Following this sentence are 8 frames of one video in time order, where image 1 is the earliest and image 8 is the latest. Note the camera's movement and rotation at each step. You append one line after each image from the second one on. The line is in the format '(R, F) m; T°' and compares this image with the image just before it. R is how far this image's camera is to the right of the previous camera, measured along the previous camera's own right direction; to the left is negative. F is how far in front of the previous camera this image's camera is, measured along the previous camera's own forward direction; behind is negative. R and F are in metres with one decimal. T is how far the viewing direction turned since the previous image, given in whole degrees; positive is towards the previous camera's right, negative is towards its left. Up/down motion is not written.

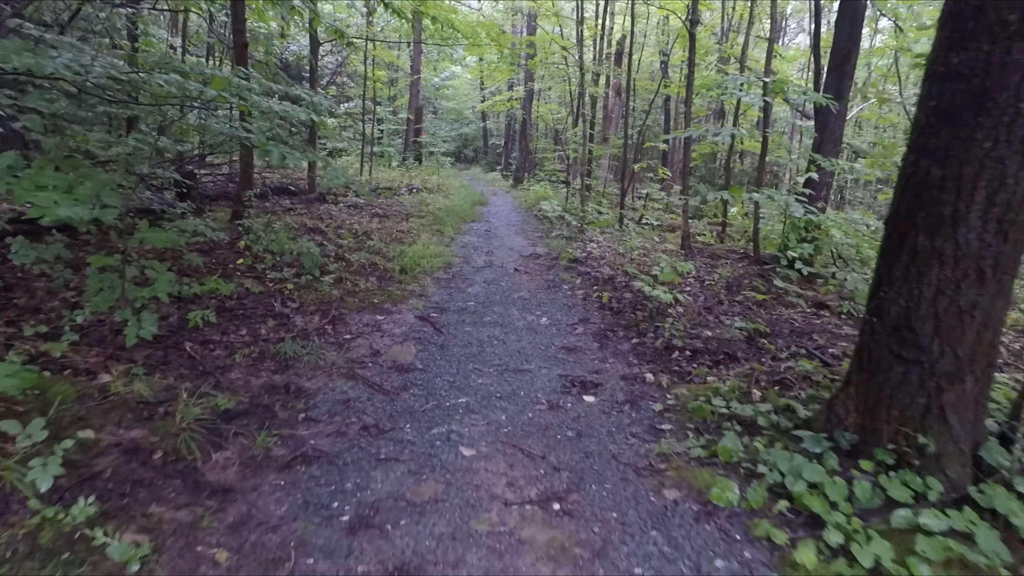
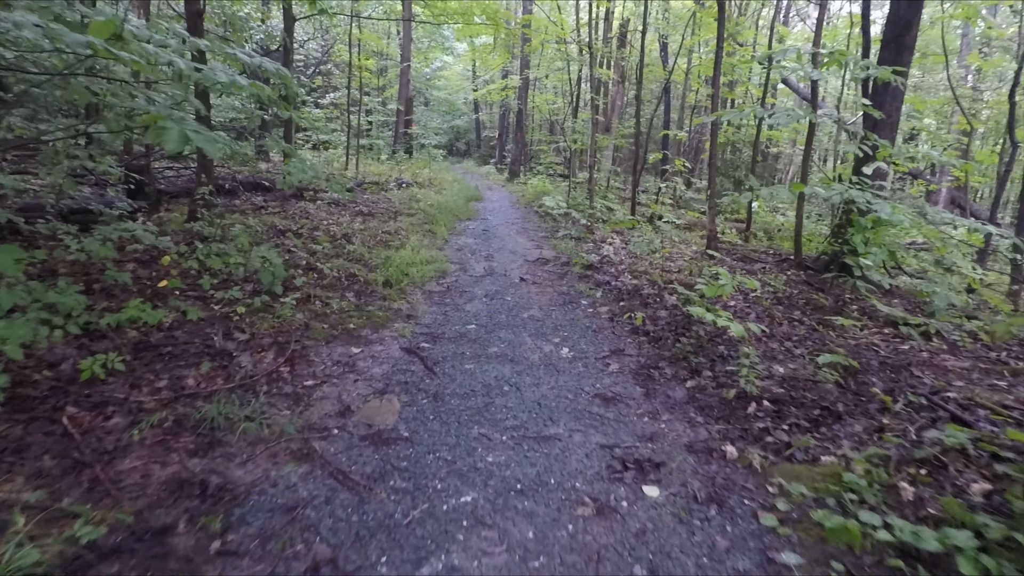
(-0.2, +1.4) m; +1°
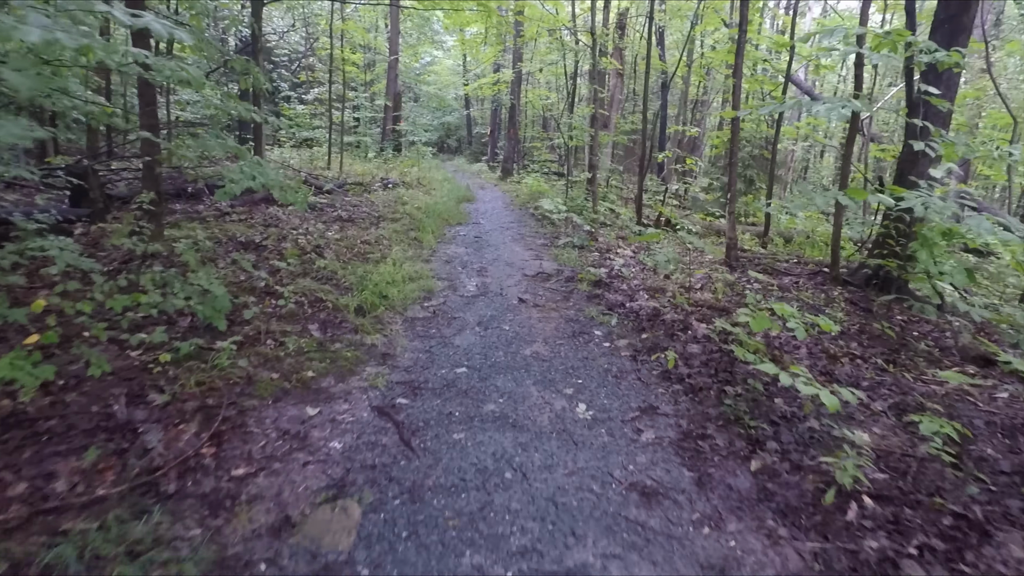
(-0.1, +1.1) m; +1°
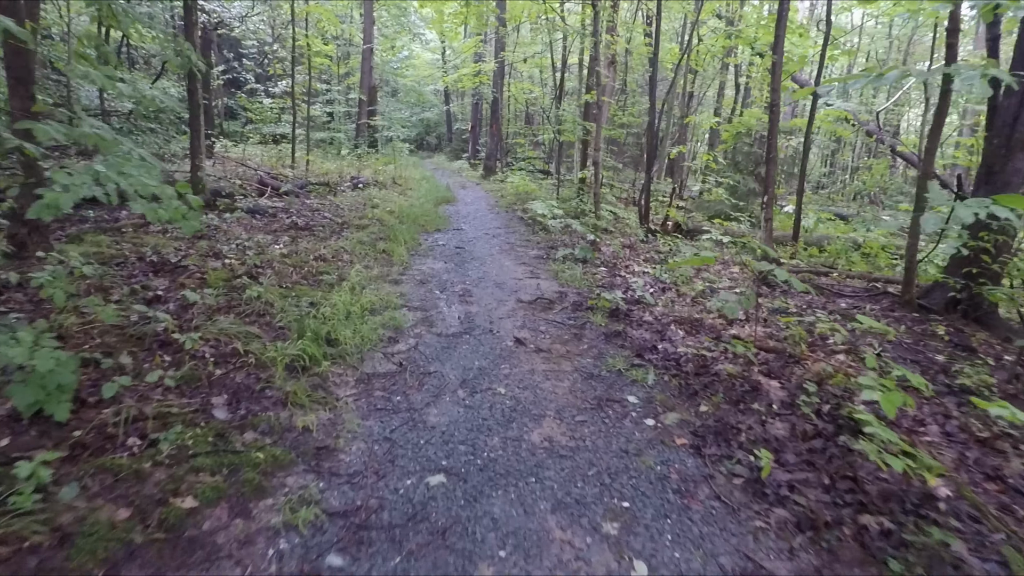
(-0.1, +1.6) m; +2°
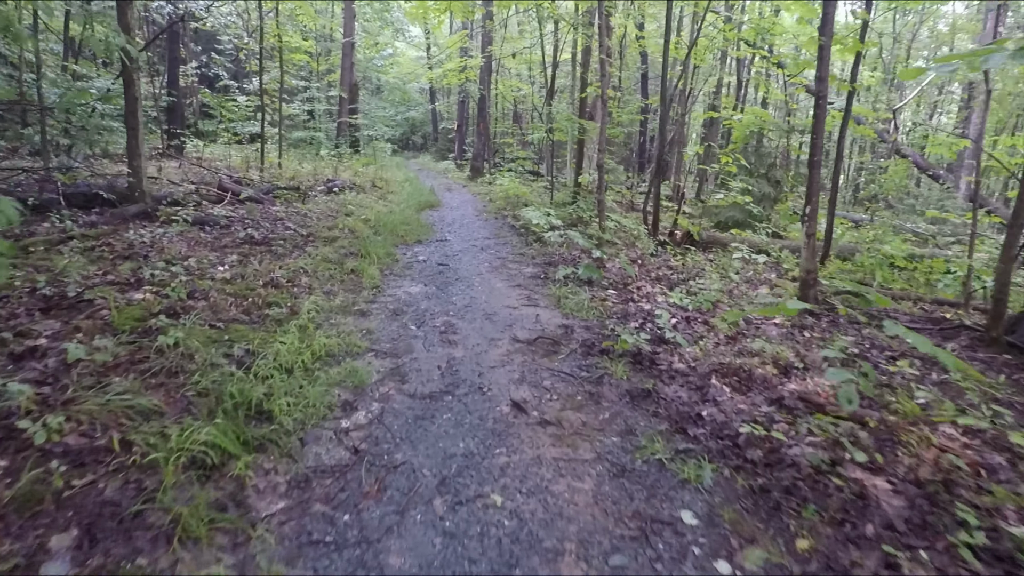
(-0.1, +1.2) m; +1°
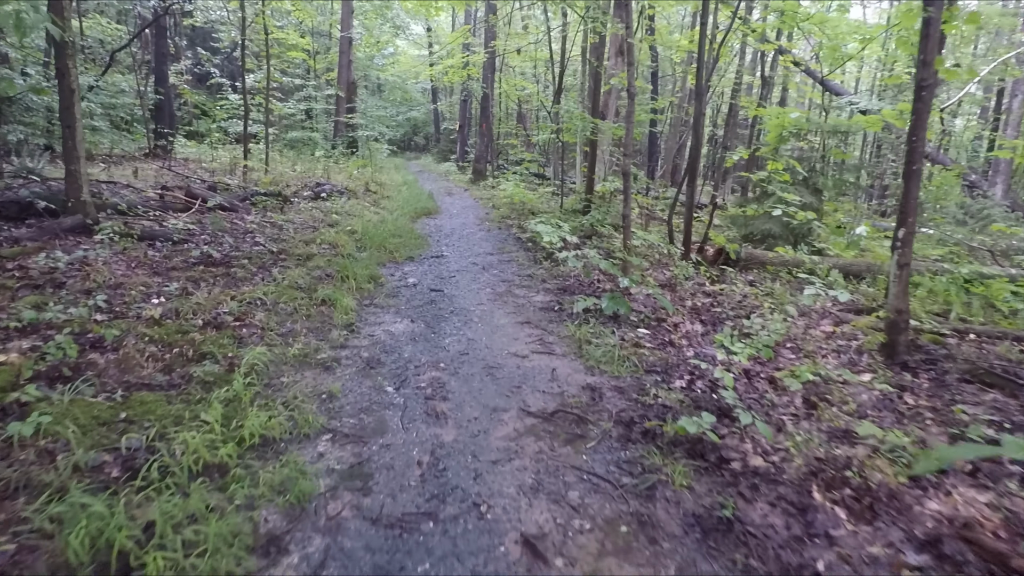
(0.0, +1.3) m; 0°
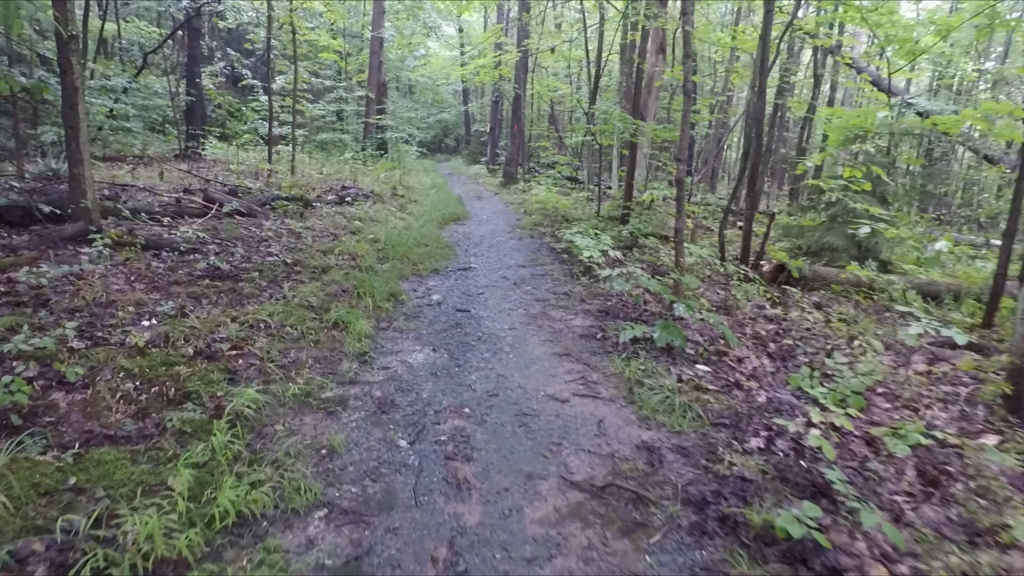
(-0.1, +0.7) m; -3°
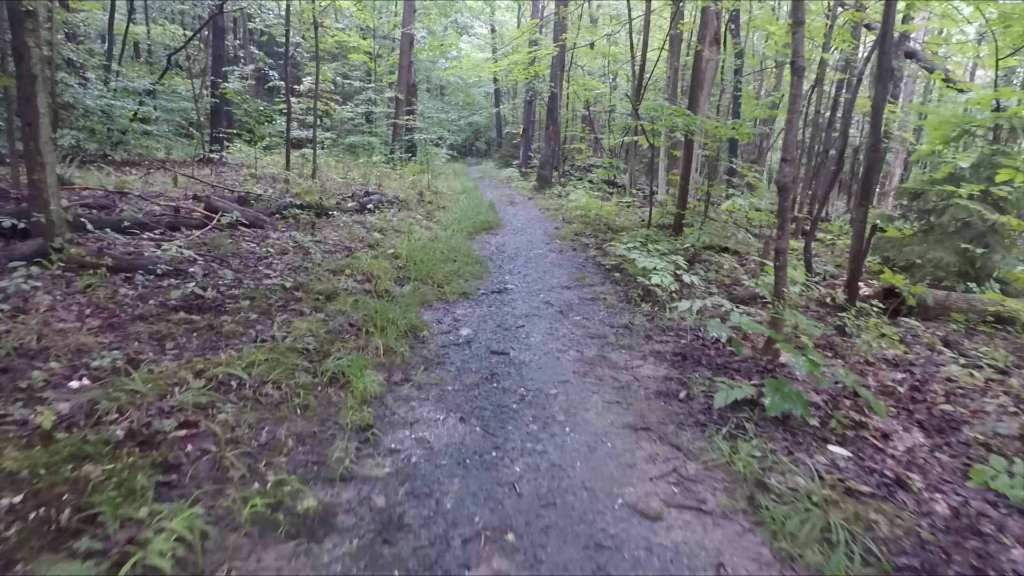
(-0.2, +1.3) m; -3°
